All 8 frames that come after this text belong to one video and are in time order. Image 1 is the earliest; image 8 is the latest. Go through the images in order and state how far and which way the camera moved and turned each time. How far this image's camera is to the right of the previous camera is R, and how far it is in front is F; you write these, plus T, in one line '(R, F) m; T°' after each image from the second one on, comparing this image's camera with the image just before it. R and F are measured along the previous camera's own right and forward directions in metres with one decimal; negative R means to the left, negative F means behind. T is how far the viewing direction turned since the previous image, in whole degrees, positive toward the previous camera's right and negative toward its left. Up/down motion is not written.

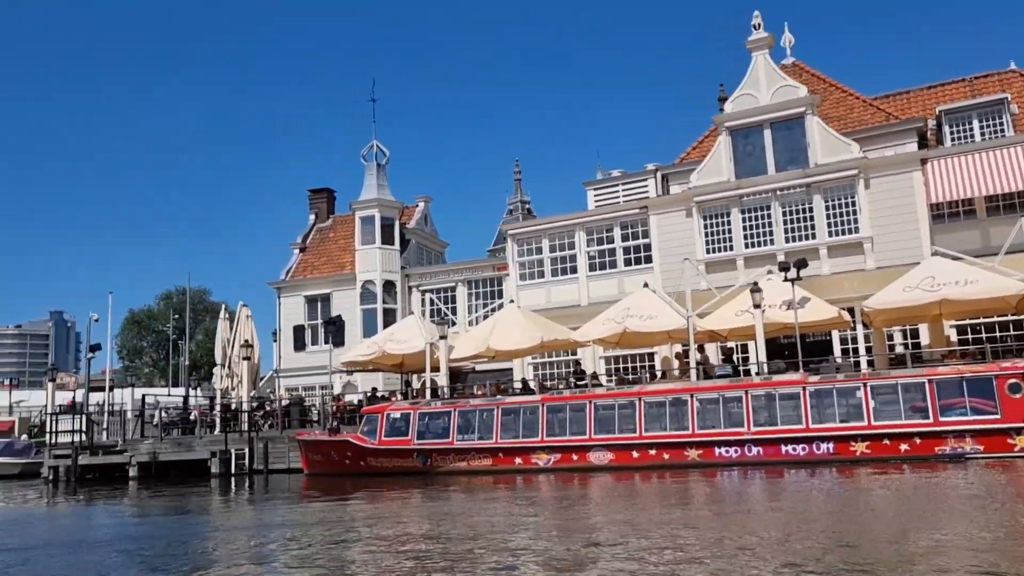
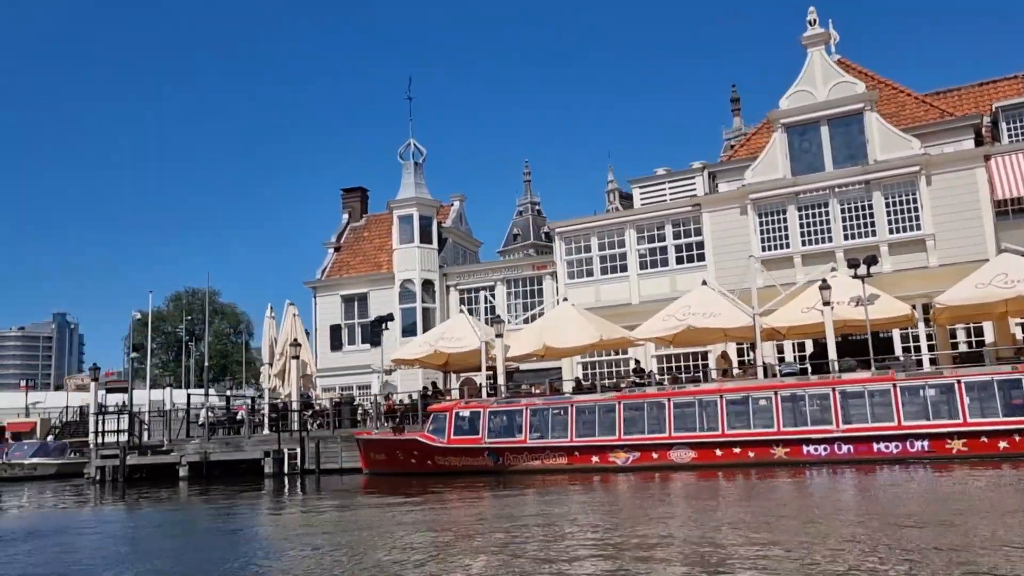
(-1.4, +0.2) m; 0°
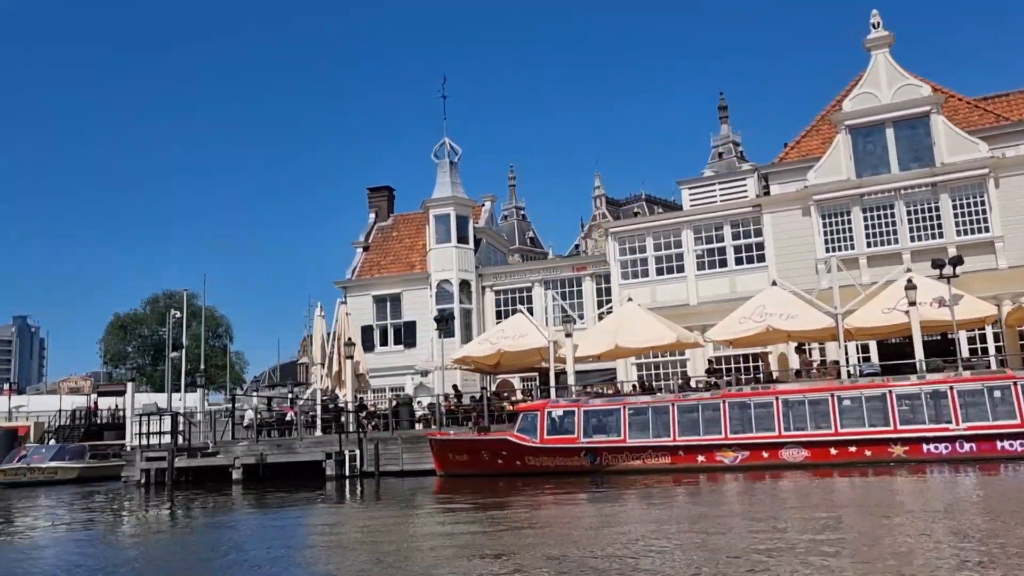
(-2.6, +0.4) m; +2°
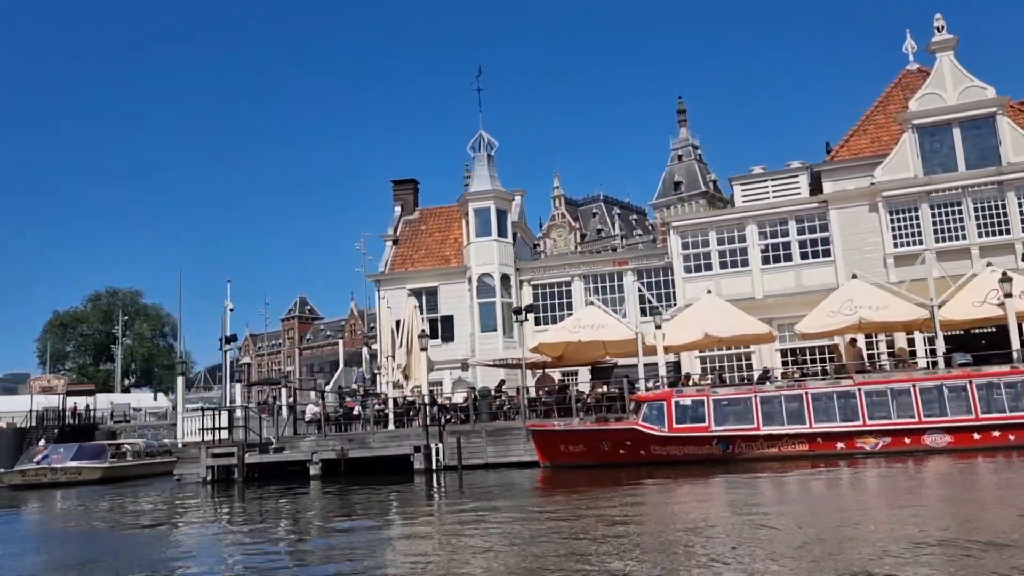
(-4.1, +0.3) m; +5°
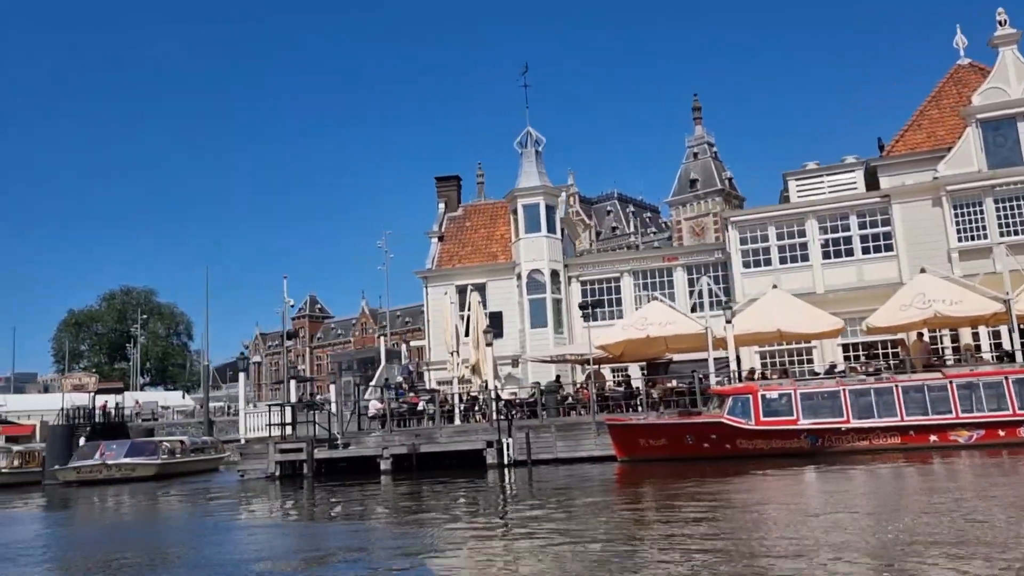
(-1.7, 0.0) m; 0°
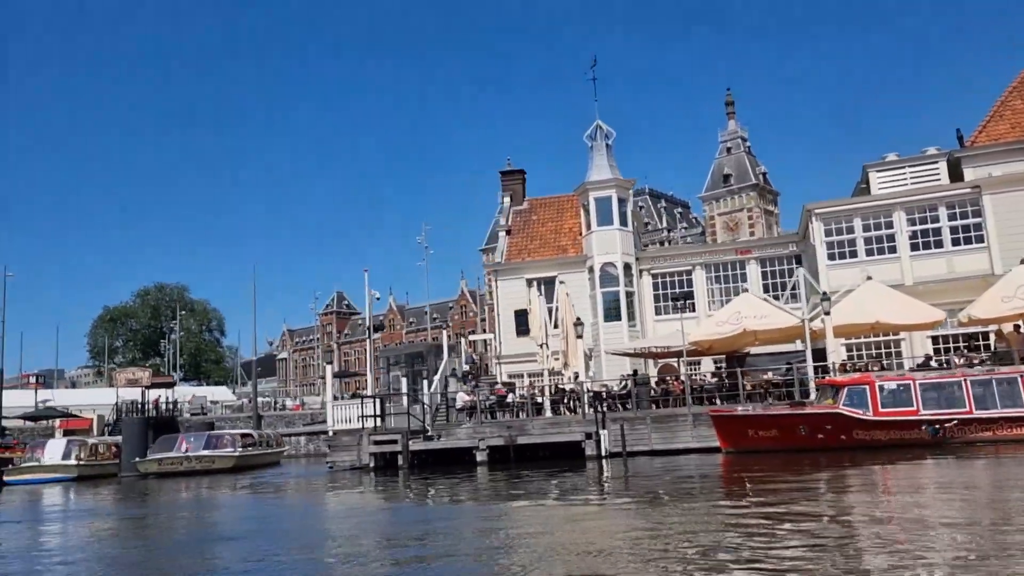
(-2.0, 0.0) m; -1°
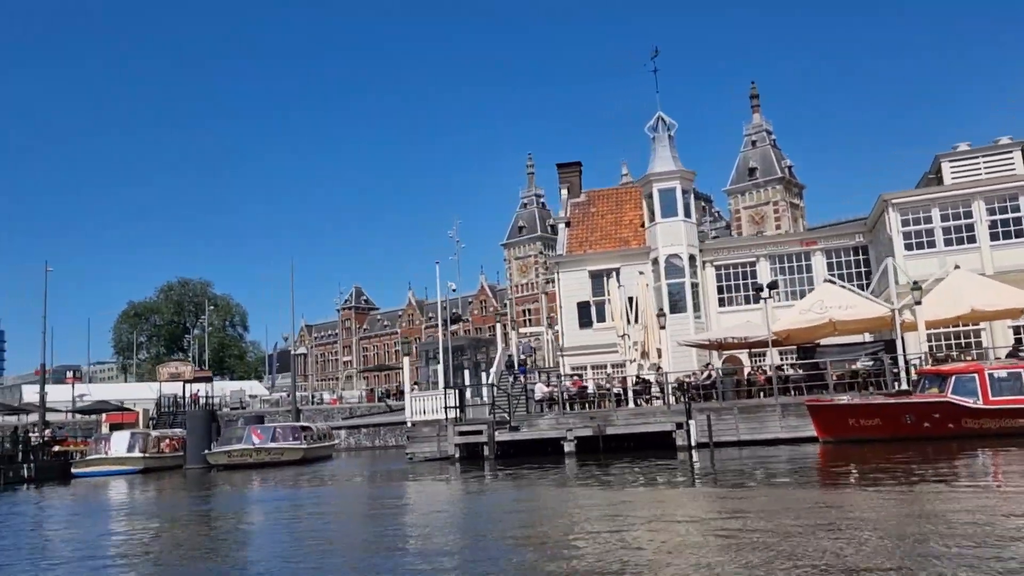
(-2.0, 0.0) m; 0°
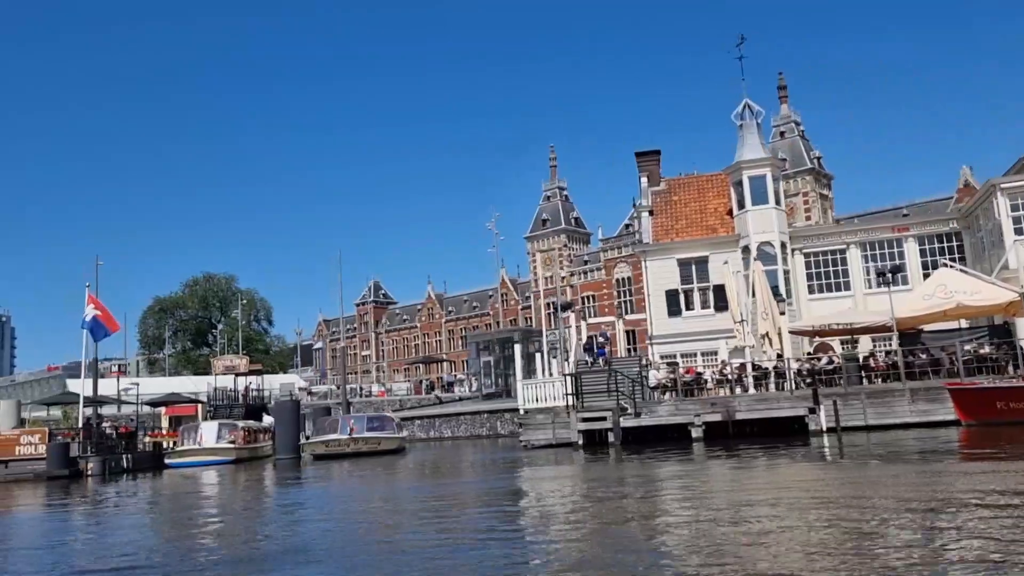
(-3.2, 0.0) m; 0°
